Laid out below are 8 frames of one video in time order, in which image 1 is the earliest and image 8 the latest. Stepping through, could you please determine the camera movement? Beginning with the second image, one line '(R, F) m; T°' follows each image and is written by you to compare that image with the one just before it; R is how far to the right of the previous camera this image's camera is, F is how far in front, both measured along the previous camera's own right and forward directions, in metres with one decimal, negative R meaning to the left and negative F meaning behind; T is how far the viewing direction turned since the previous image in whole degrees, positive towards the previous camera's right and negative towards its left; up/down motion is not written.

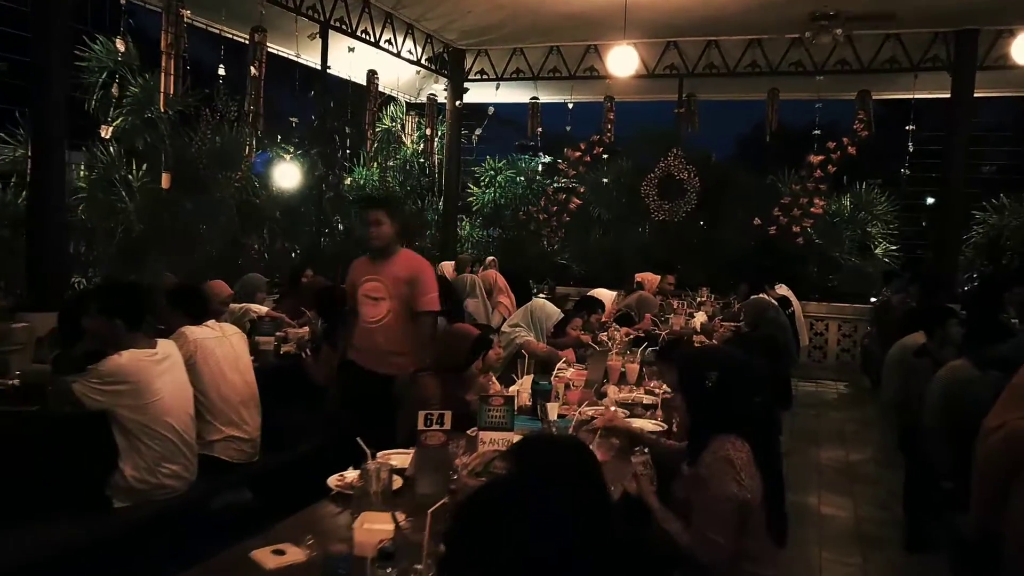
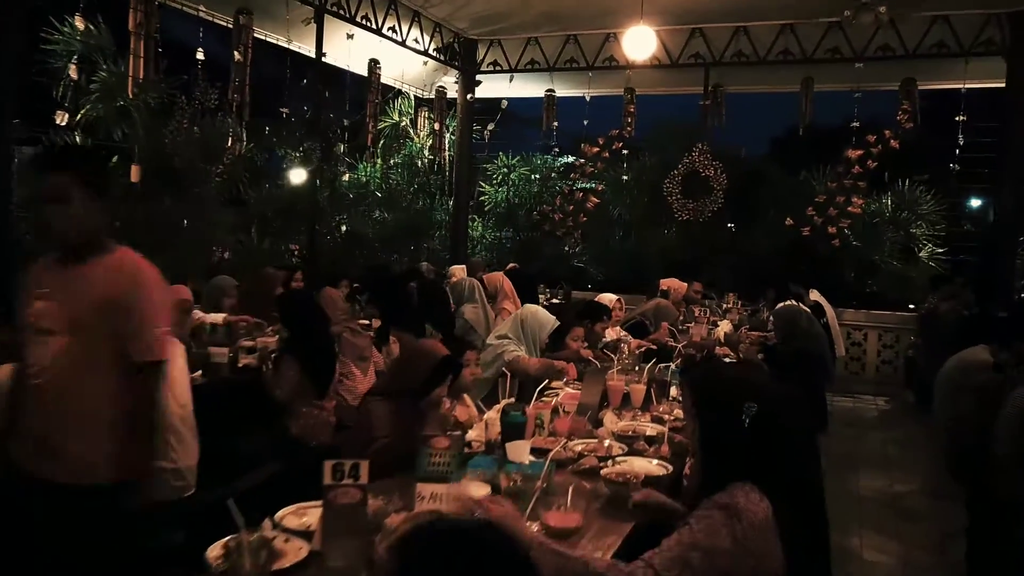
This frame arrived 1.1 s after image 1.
(+0.2, +0.5) m; -2°
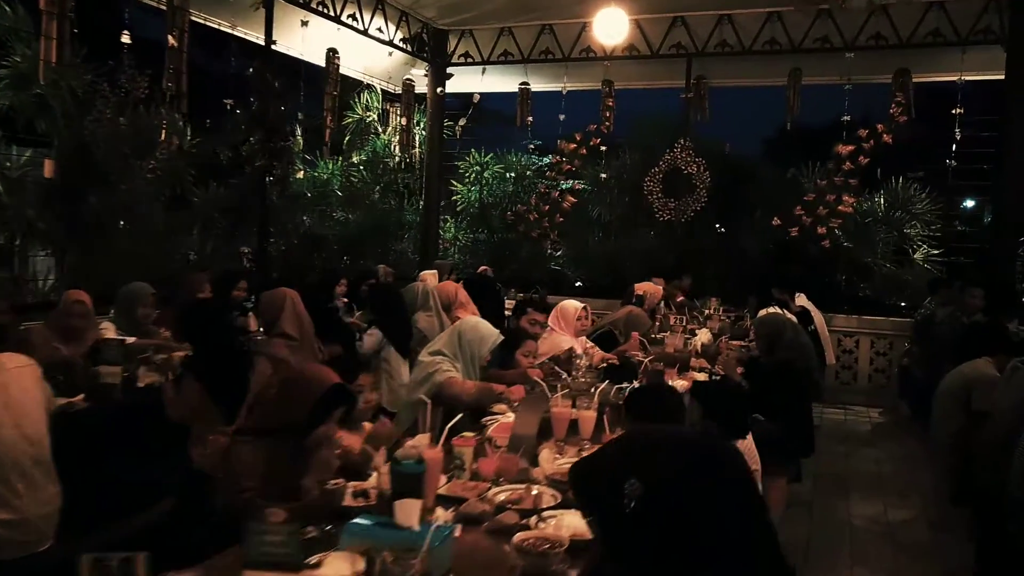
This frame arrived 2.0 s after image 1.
(+0.2, +0.4) m; 0°
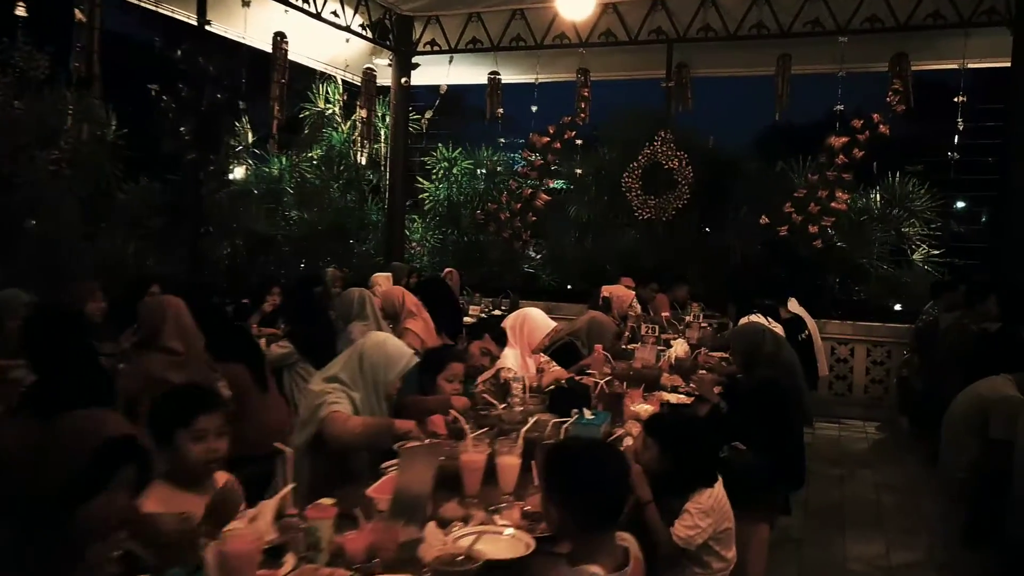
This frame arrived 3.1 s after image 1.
(+0.2, +0.5) m; 0°
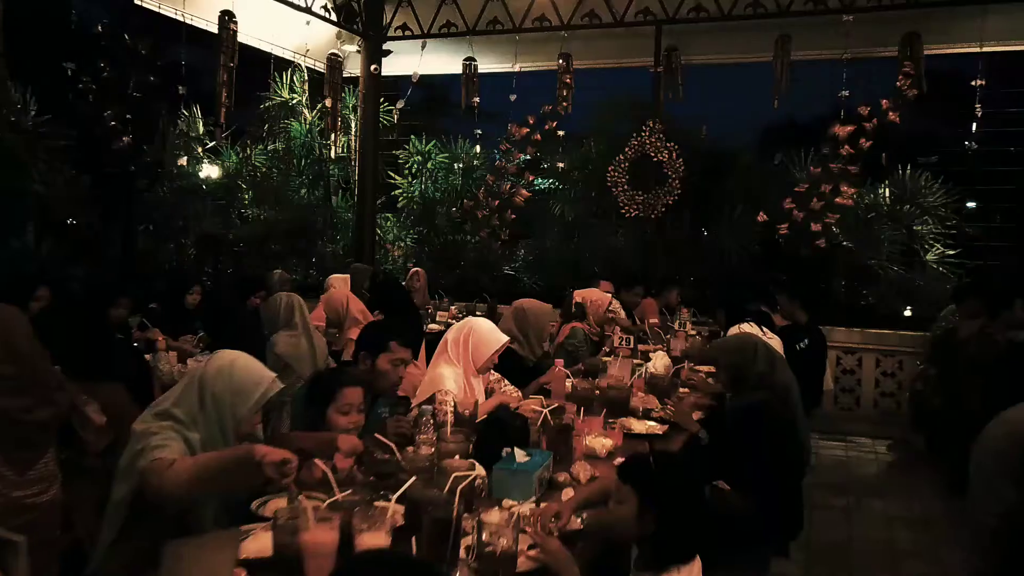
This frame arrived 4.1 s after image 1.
(+0.2, +0.5) m; 0°
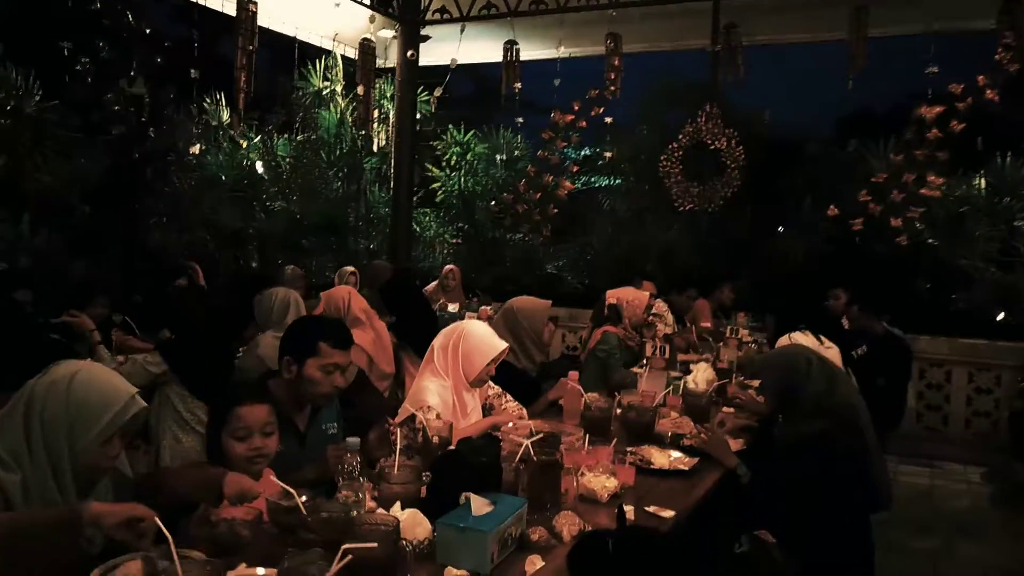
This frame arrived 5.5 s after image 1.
(+0.2, +0.5) m; -5°
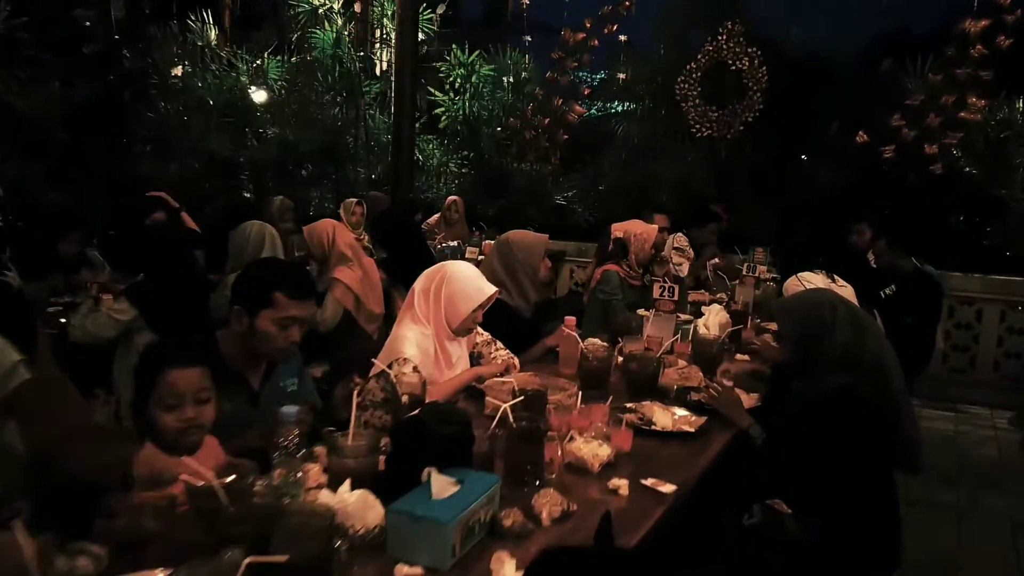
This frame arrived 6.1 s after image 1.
(+0.1, +0.3) m; -1°
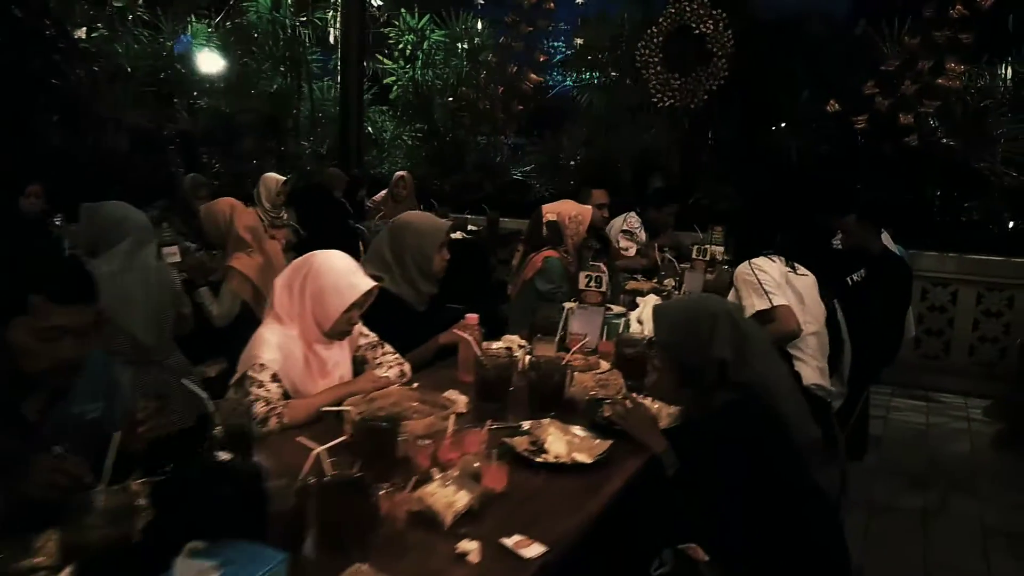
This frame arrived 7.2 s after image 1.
(+0.2, +0.3) m; +1°
